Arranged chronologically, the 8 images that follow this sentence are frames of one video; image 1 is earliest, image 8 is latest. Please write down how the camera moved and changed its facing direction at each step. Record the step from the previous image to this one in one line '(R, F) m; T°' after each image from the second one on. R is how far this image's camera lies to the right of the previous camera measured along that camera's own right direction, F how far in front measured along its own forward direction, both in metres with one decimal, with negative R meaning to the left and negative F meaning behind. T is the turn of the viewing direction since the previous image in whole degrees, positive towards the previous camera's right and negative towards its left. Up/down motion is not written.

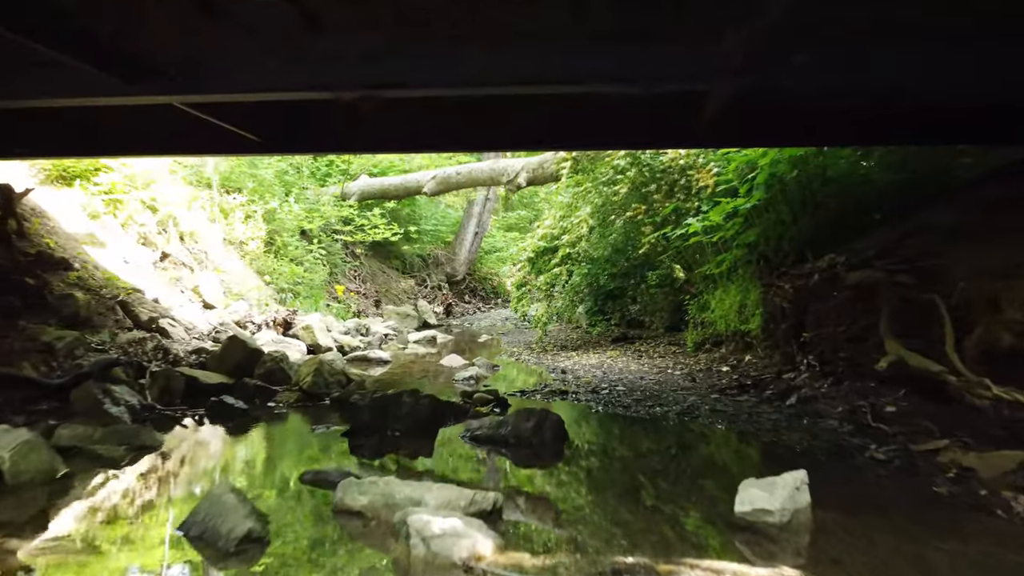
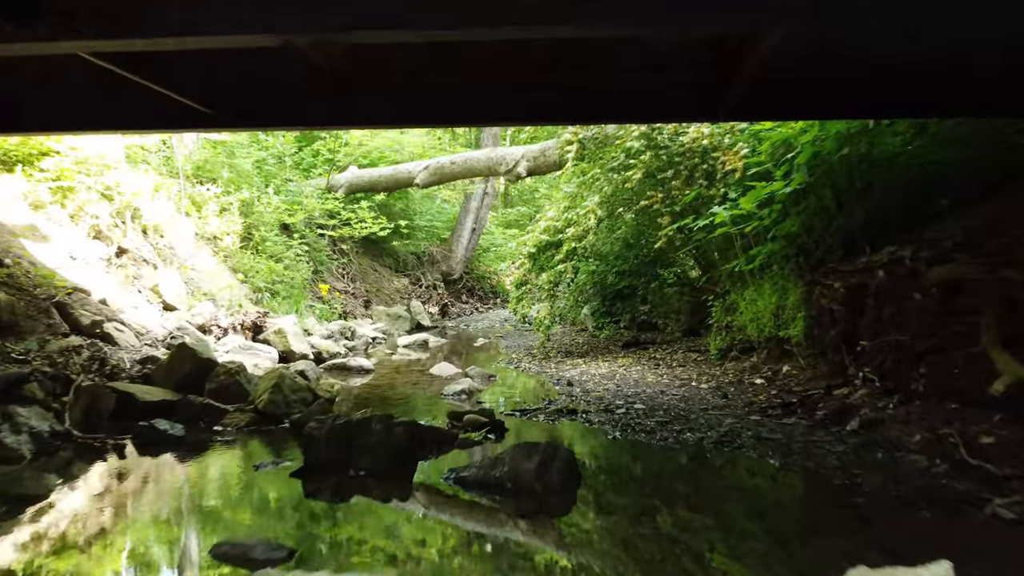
(0.0, +1.0) m; 0°
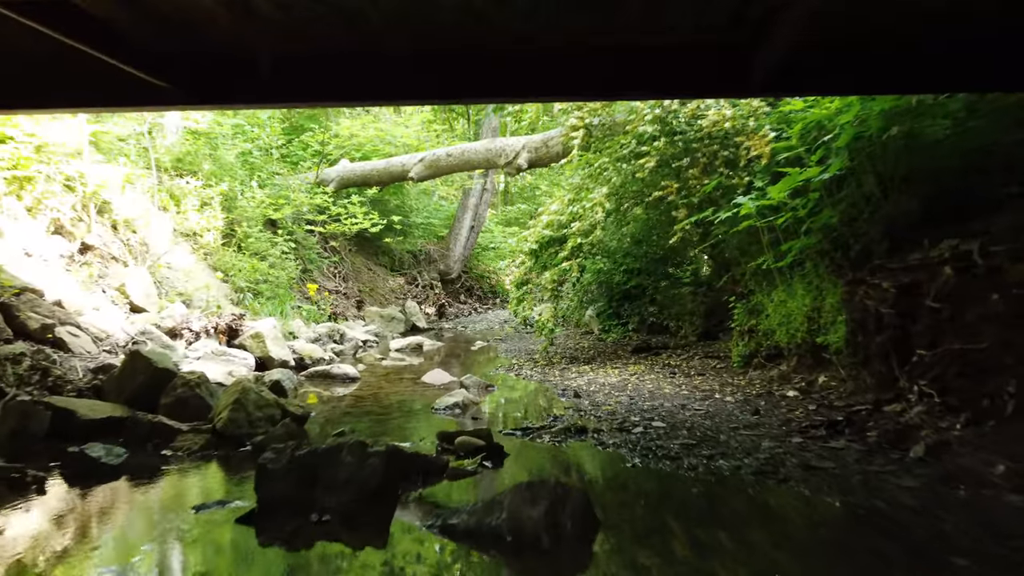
(0.0, +0.7) m; 0°
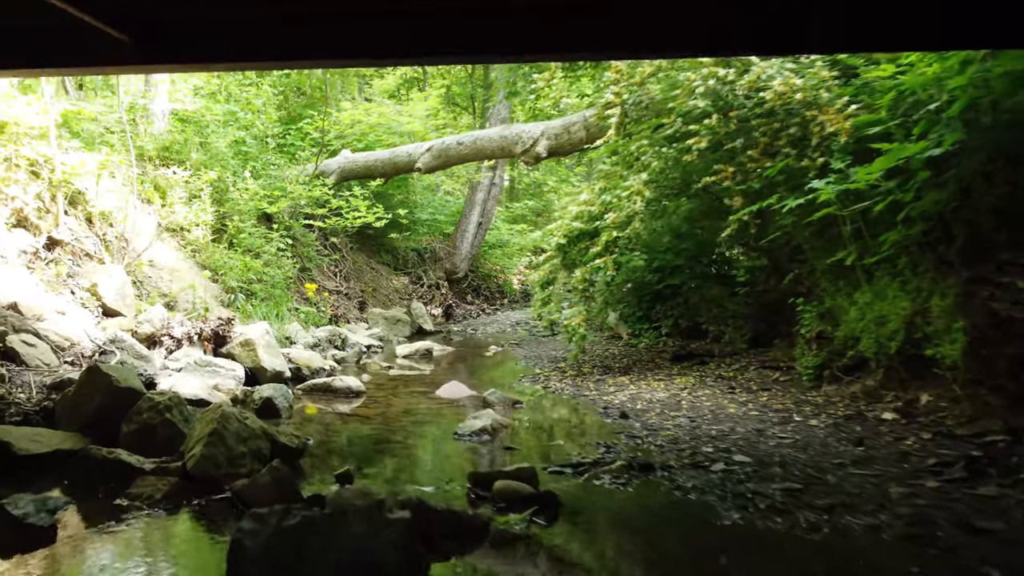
(-0.3, +0.9) m; 0°
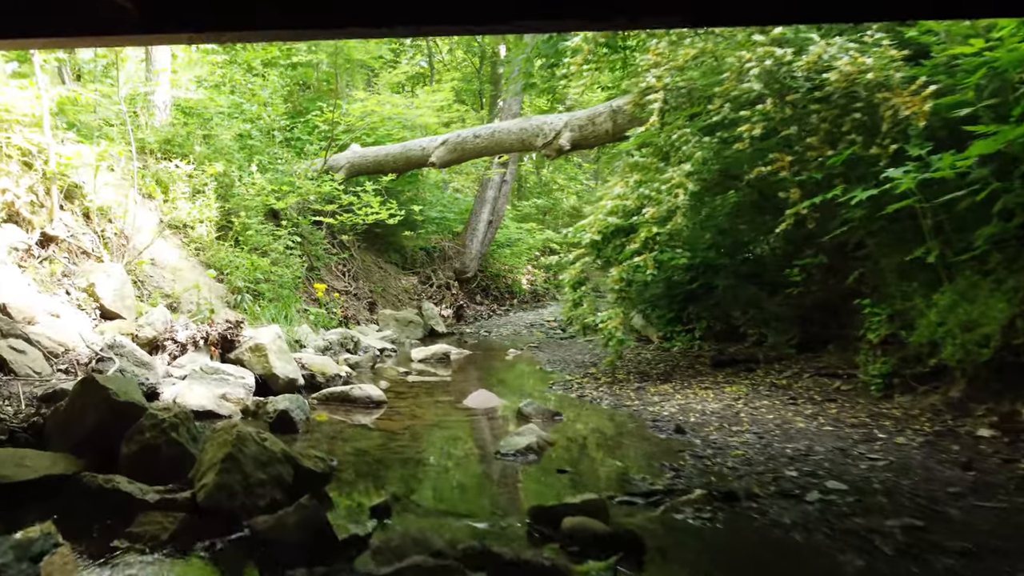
(-0.3, +0.5) m; 0°
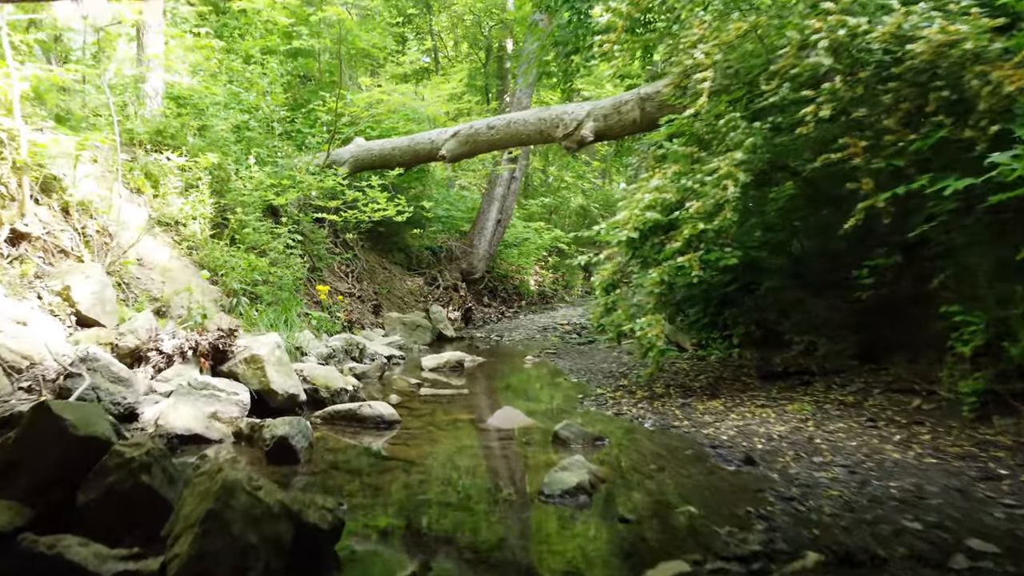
(-0.2, +0.7) m; 0°
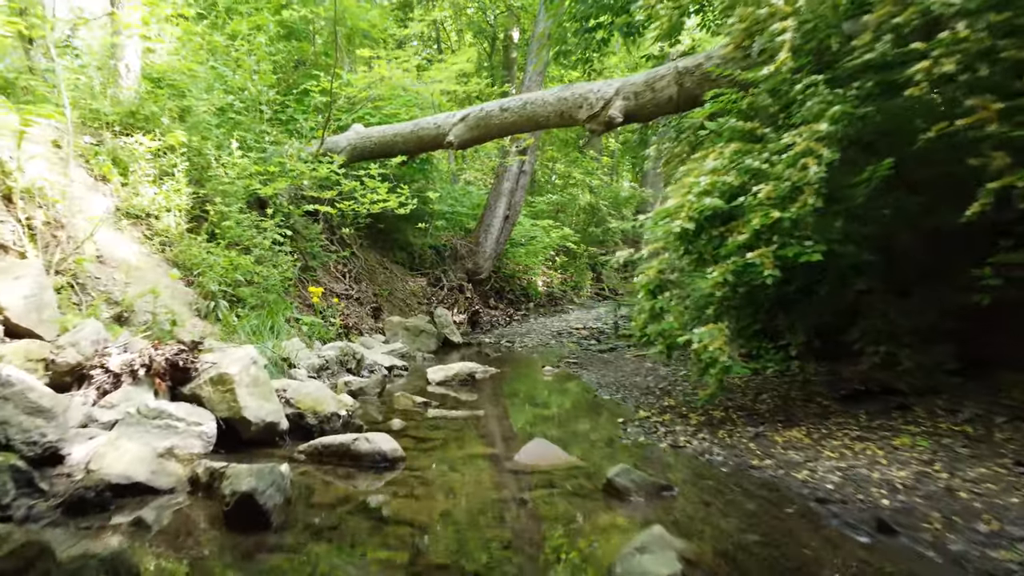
(-0.2, +1.0) m; 0°
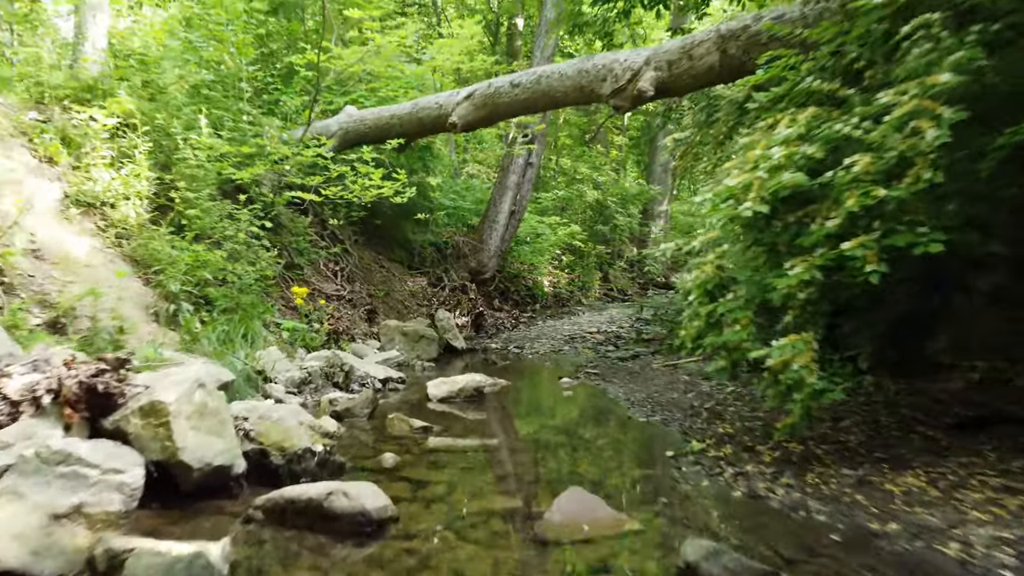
(-0.1, +1.0) m; 0°
